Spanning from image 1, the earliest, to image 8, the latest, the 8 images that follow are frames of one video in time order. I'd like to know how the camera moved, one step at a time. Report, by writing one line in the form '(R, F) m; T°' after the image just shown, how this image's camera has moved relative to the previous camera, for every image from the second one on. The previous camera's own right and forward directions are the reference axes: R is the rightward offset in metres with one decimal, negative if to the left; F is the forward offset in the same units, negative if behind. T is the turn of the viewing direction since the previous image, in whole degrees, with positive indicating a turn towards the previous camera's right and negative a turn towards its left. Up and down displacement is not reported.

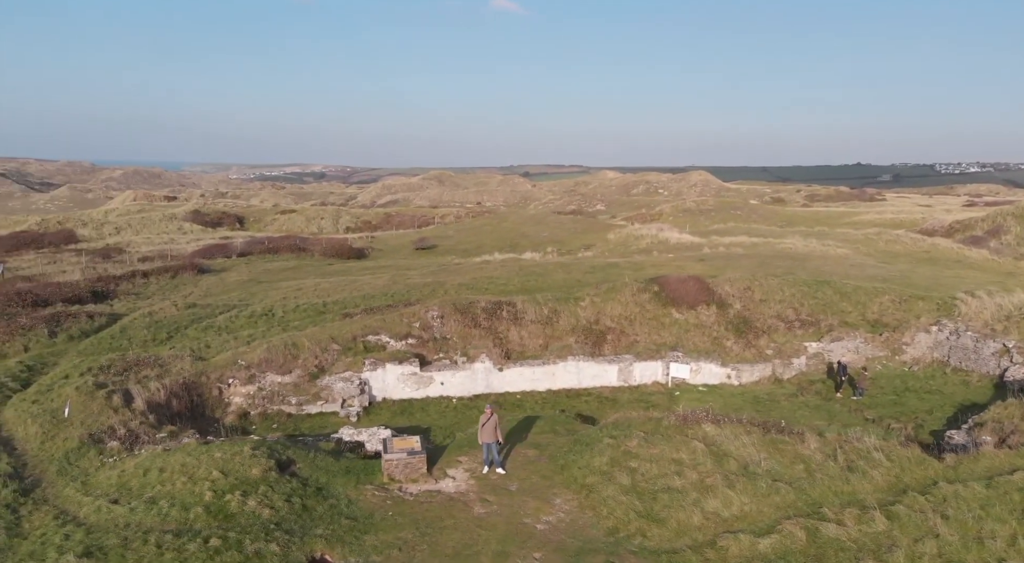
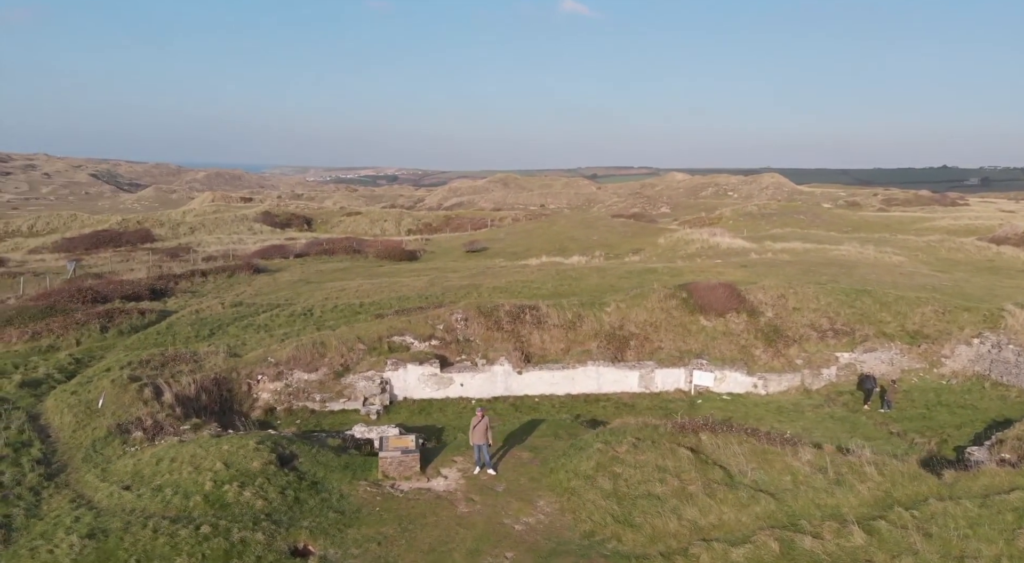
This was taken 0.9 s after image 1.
(+1.1, -0.3) m; -5°
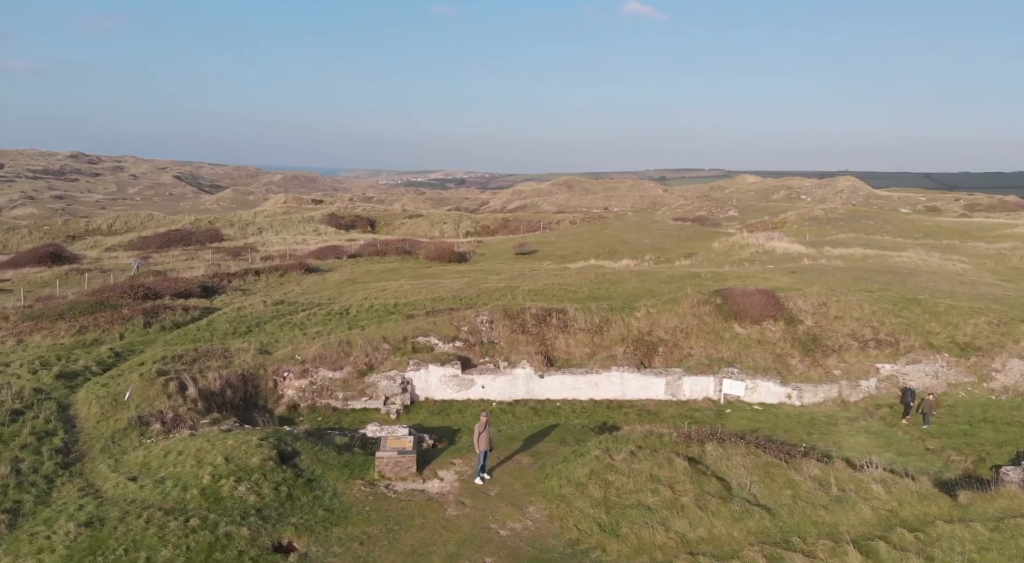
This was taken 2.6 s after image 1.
(+1.0, +0.1) m; -4°
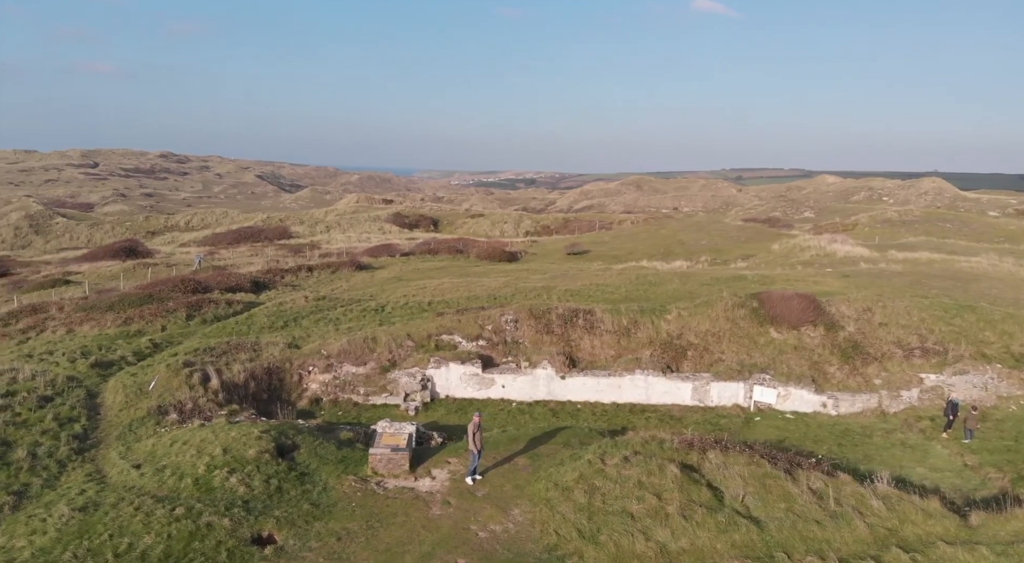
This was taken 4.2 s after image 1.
(+1.1, +0.2) m; -5°
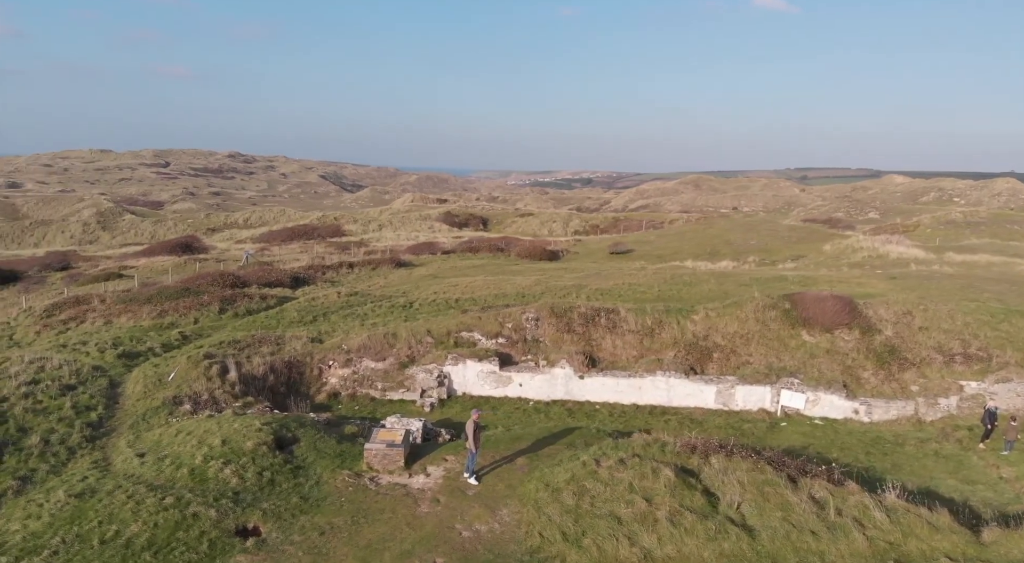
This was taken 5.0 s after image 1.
(+0.9, +0.2) m; -4°
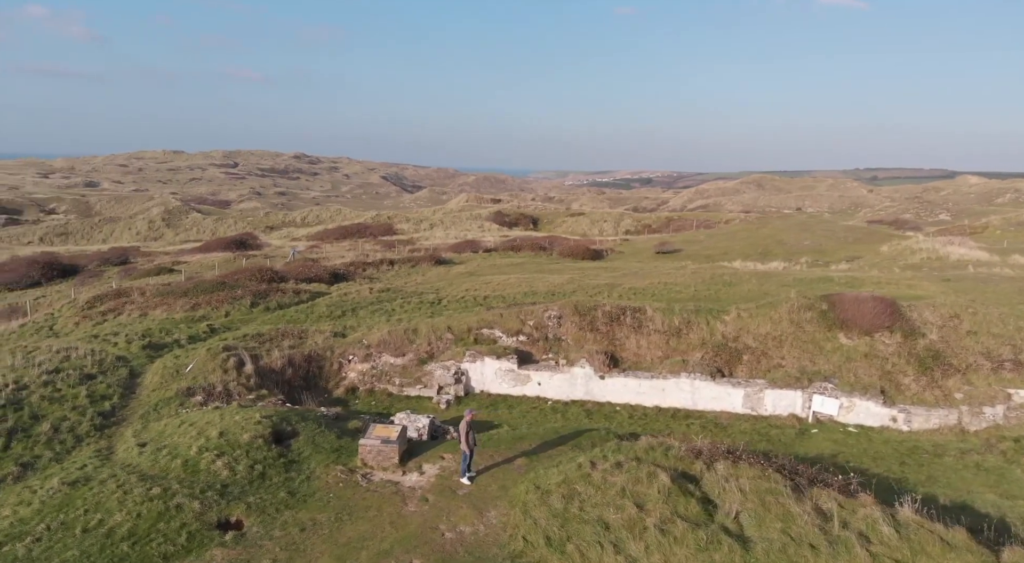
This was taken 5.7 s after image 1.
(+0.9, +0.4) m; -4°
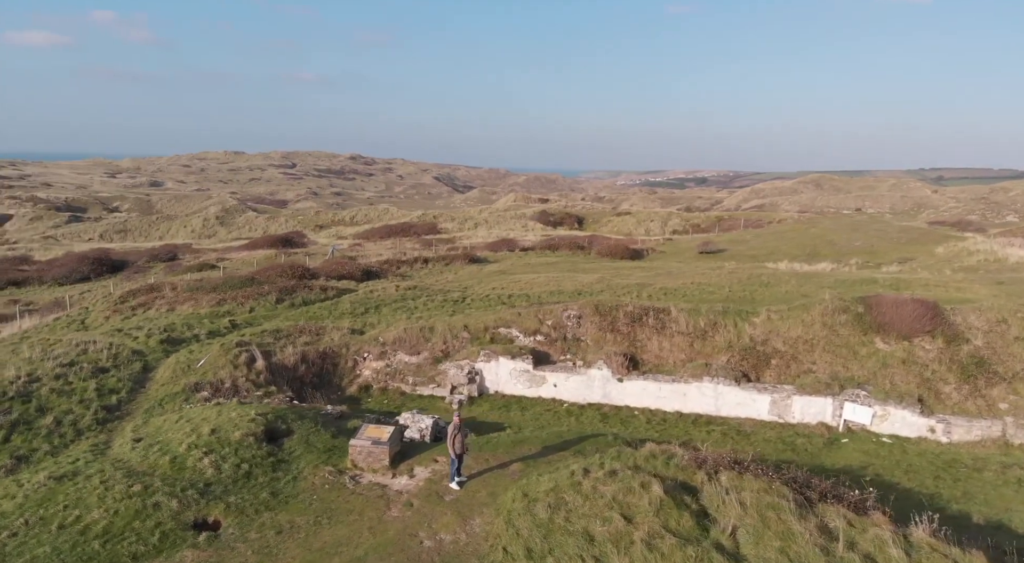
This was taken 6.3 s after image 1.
(+0.8, +0.5) m; -4°
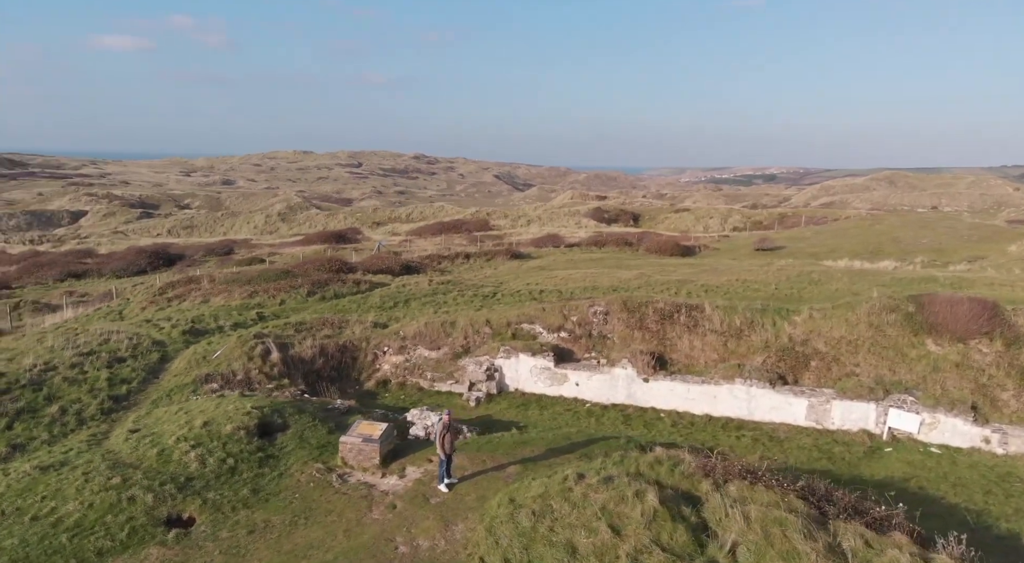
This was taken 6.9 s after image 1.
(+0.9, +0.7) m; -4°
